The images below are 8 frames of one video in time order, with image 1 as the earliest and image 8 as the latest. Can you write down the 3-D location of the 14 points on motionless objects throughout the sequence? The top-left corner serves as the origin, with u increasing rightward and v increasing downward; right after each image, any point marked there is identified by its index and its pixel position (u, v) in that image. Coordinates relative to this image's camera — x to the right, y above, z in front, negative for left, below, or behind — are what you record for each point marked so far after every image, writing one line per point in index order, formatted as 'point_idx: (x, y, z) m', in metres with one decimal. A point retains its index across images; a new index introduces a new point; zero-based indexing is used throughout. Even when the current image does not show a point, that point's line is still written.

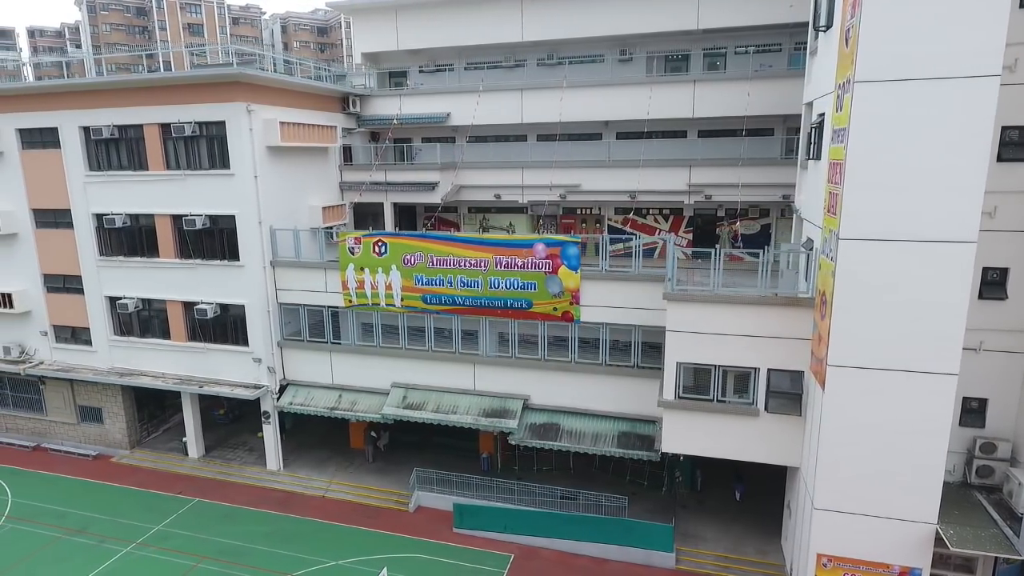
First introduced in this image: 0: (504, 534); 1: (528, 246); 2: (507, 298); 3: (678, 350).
0: (-0.2, -7.4, +18.5) m
1: (+0.5, +1.2, +18.2) m
2: (-0.2, -0.3, +18.9) m
3: (+4.3, -1.6, +15.8) m
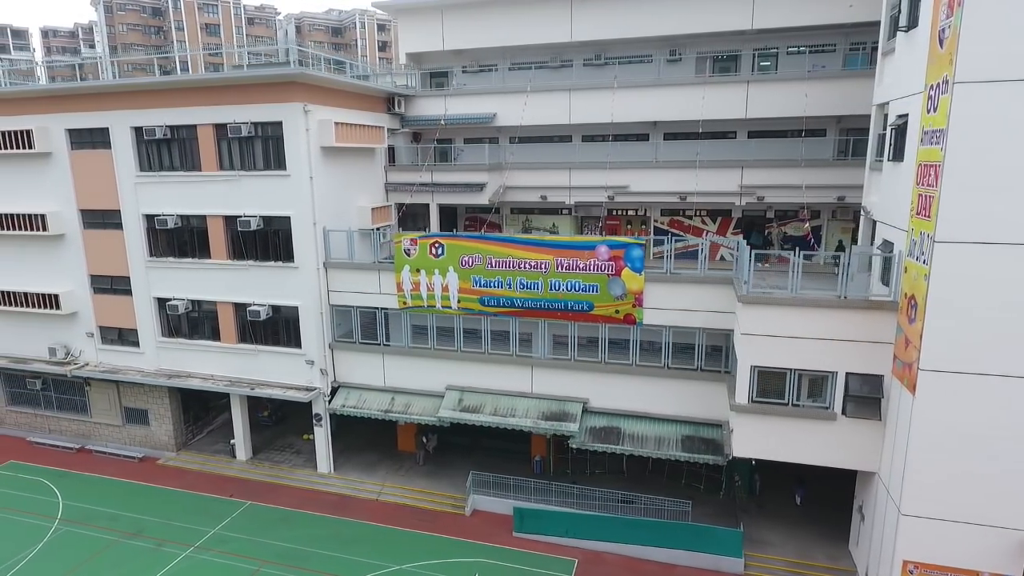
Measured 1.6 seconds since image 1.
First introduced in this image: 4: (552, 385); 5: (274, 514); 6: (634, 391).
0: (+1.7, -7.4, +18.3) m
1: (+2.3, +1.2, +18.1) m
2: (+1.7, -0.4, +18.7) m
3: (+6.2, -1.7, +15.6) m
4: (+1.4, -3.1, +19.8) m
5: (-7.7, -7.4, +20.0) m
6: (+3.8, -3.2, +19.0) m
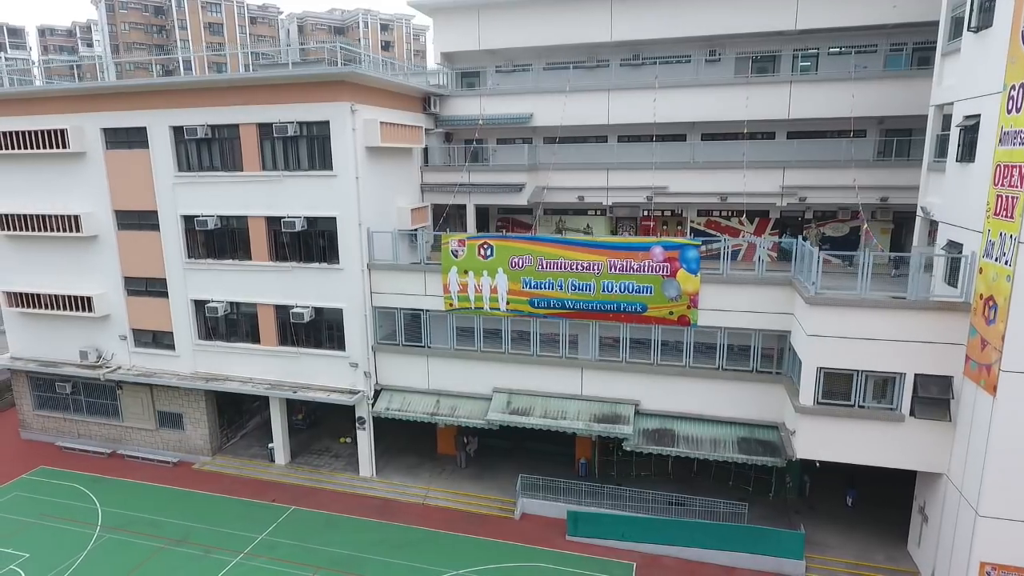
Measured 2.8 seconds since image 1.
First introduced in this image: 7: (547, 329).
0: (+3.3, -7.5, +18.1) m
1: (+3.9, +1.1, +17.9) m
2: (+3.3, -0.4, +18.6) m
3: (+7.8, -1.7, +15.5) m
4: (+2.9, -3.2, +19.7) m
5: (-6.1, -7.4, +19.8) m
6: (+5.4, -3.2, +18.9) m
7: (+1.2, -1.3, +19.9) m
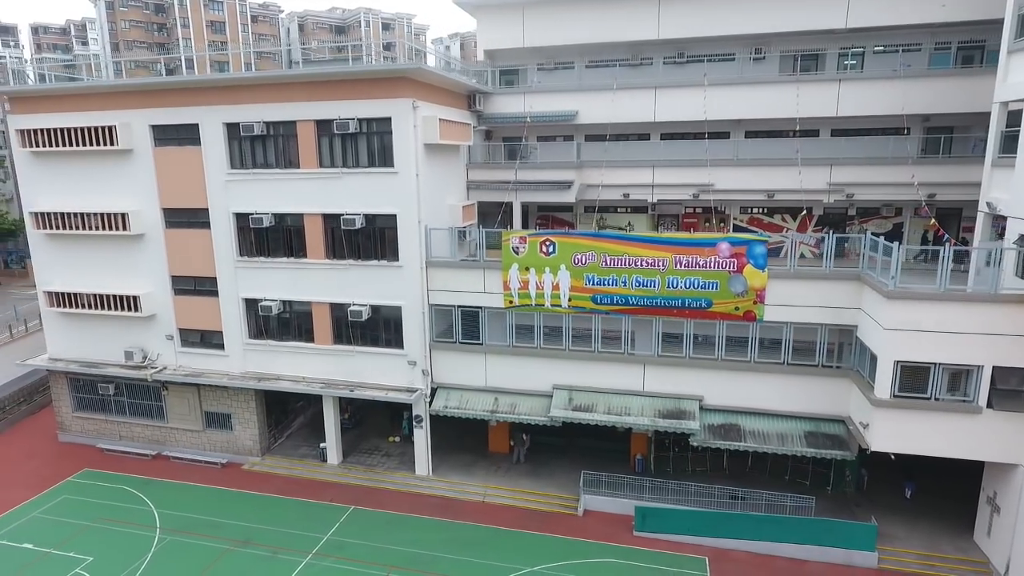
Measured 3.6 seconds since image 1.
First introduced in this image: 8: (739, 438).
0: (+5.3, -7.4, +18.2) m
1: (+5.9, +1.3, +18.1) m
2: (+5.3, -0.3, +18.7) m
3: (+9.9, -1.6, +15.7) m
4: (+4.9, -3.1, +19.8) m
5: (-4.1, -7.3, +19.6) m
6: (+7.4, -3.1, +19.1) m
7: (+3.2, -1.2, +20.0) m
8: (+6.9, -4.5, +18.6) m
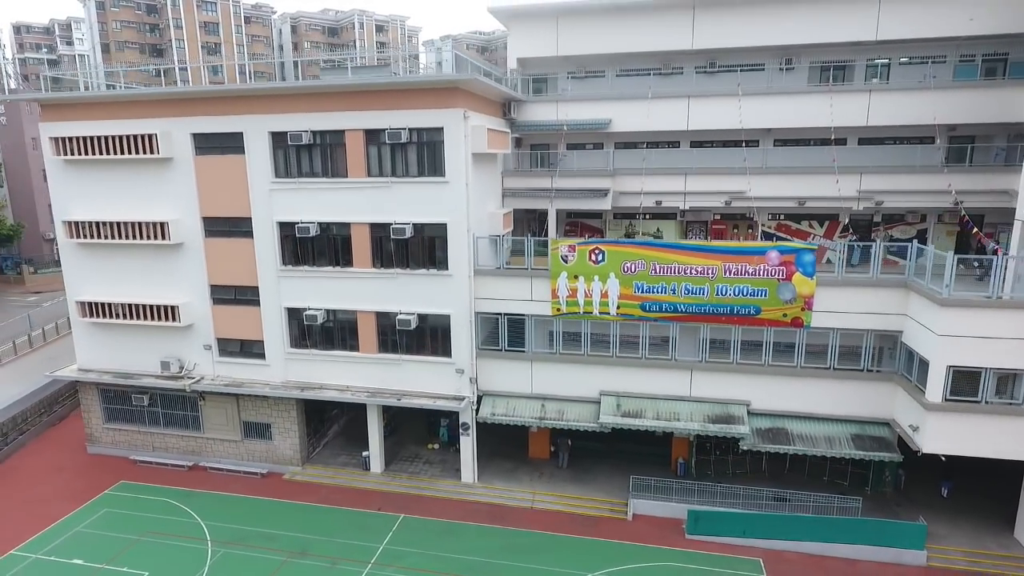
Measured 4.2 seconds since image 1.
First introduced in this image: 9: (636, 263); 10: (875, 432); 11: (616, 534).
0: (+7.0, -7.6, +18.6) m
1: (+7.5, +1.0, +18.5) m
2: (+6.9, -0.5, +19.1) m
3: (+11.6, -1.8, +16.3) m
4: (+6.5, -3.3, +20.2) m
5: (-2.4, -7.6, +19.7) m
6: (+9.1, -3.3, +19.5) m
7: (+4.8, -1.4, +20.3) m
8: (+8.5, -4.7, +19.0) m
9: (+3.9, +0.8, +19.4) m
10: (+11.2, -4.4, +18.9) m
11: (+3.3, -7.7, +19.3) m
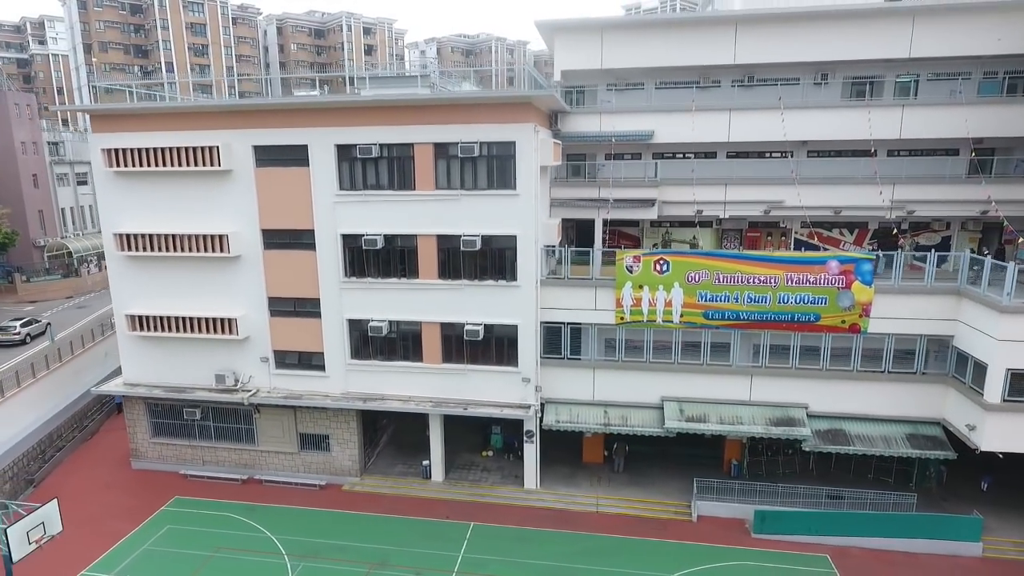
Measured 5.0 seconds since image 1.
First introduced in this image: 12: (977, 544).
0: (+9.4, -7.9, +19.5) m
1: (+9.8, +0.8, +19.3) m
2: (+9.2, -0.8, +19.9) m
3: (+14.0, -2.0, +17.4) m
4: (+8.8, -3.6, +21.0) m
5: (-0.1, -8.0, +20.0) m
6: (+11.3, -3.6, +20.5) m
7: (+7.0, -1.7, +21.0) m
8: (+10.8, -5.0, +19.9) m
9: (+6.2, +0.5, +20.1) m
10: (+13.5, -4.7, +20.0) m
11: (+5.6, -8.0, +19.9) m
12: (+14.1, -7.8, +18.7) m
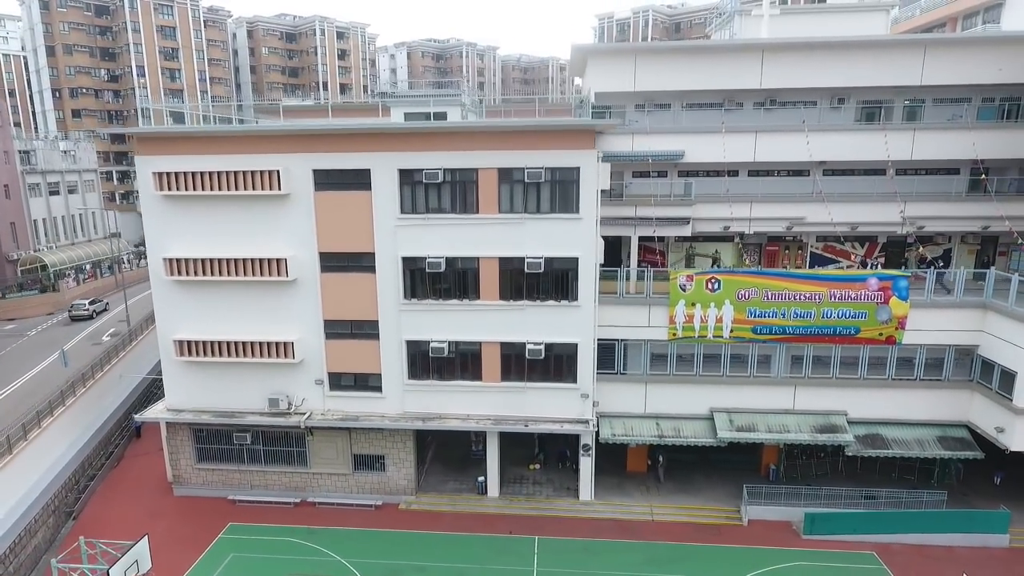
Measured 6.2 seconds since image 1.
0: (+11.6, -8.4, +20.9) m
1: (+12.0, +0.2, +20.8) m
2: (+11.3, -1.3, +21.3) m
3: (+16.3, -2.4, +19.2) m
4: (+10.8, -4.1, +22.3) m
5: (+2.1, -8.7, +20.7) m
6: (+13.4, -4.1, +22.0) m
7: (+9.0, -2.3, +22.2) m
8: (+13.0, -5.5, +21.5) m
9: (+8.3, -0.1, +21.3) m
10: (+15.6, -5.1, +21.7) m
11: (+7.8, -8.6, +21.0) m
12: (+16.4, -8.2, +20.4) m
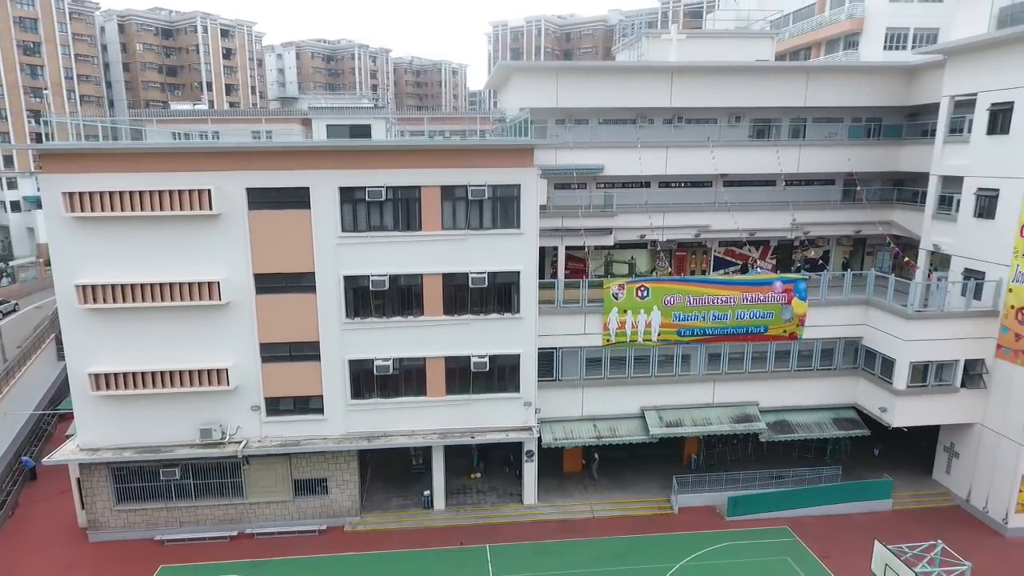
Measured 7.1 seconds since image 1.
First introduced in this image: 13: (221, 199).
0: (+9.8, -8.5, +23.3) m
1: (+9.8, +0.1, +23.3) m
2: (+9.1, -1.5, +23.6) m
3: (+14.5, -2.4, +22.4) m
4: (+8.6, -4.3, +24.6) m
5: (+0.5, -9.1, +21.5) m
6: (+11.2, -4.1, +24.7) m
7: (+6.8, -2.5, +24.2) m
8: (+10.9, -5.6, +24.1) m
9: (+6.1, -0.3, +23.1) m
10: (+13.5, -5.1, +24.8) m
11: (+6.0, -8.9, +22.8) m
12: (+14.6, -8.2, +23.7) m
13: (-9.5, +2.9, +19.9) m
